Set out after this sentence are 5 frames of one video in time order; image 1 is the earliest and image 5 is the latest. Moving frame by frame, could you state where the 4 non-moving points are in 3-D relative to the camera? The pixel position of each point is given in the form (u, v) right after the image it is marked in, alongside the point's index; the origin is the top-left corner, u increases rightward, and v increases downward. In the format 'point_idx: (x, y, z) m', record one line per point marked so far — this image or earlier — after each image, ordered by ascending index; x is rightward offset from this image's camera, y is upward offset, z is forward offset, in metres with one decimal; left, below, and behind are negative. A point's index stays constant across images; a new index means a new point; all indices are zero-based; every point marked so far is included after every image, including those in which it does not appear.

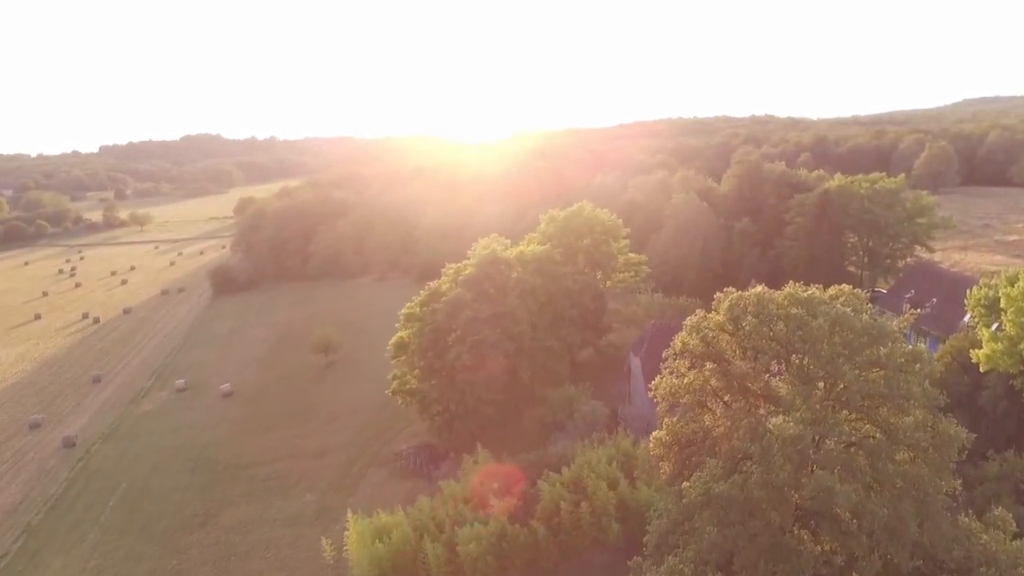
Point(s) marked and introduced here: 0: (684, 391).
0: (+4.7, -3.0, +18.4) m
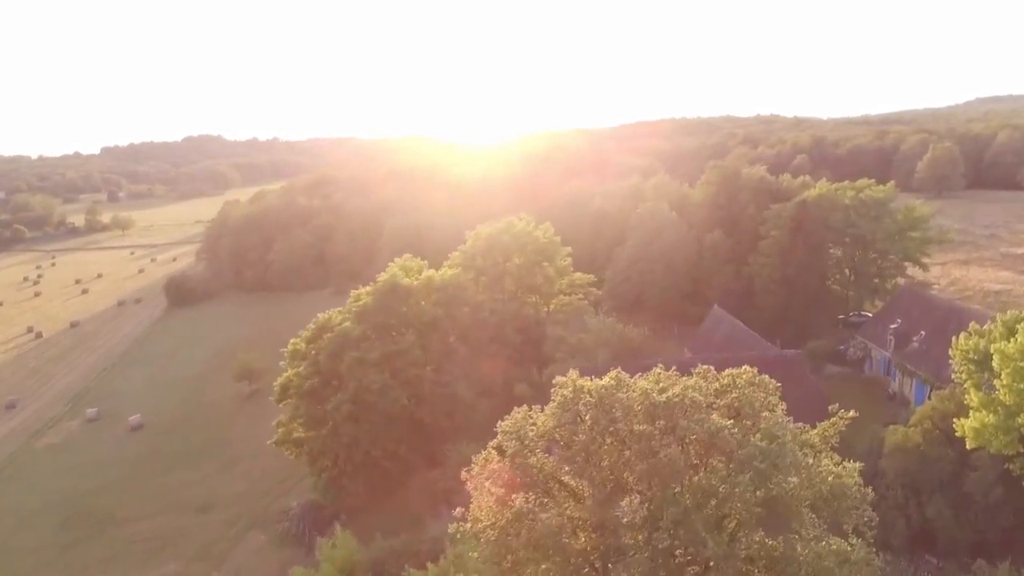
0: (-0.4, -4.5, +12.2) m
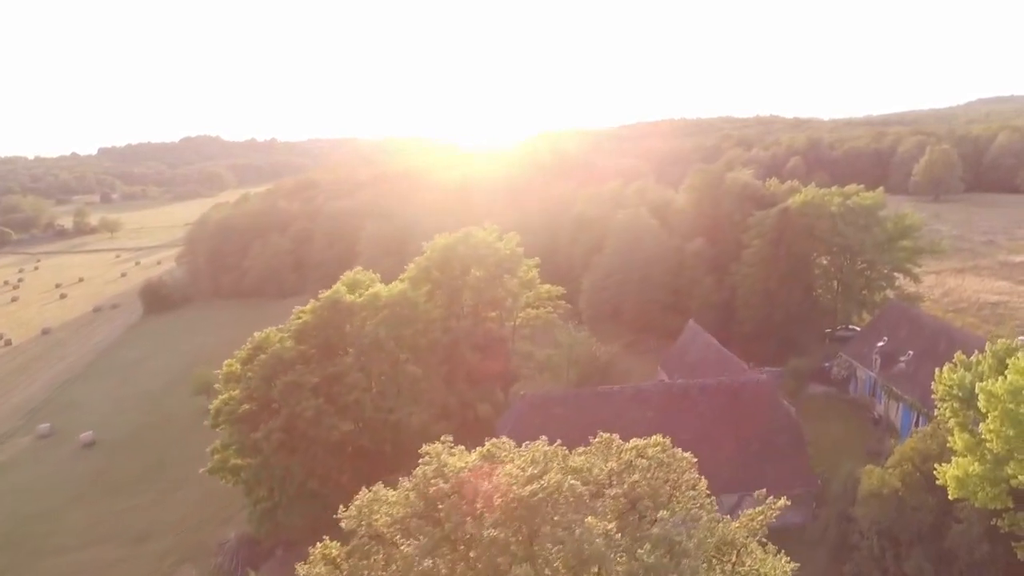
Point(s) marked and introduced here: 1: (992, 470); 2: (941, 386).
0: (-2.7, -5.3, +9.6) m
1: (+12.5, -4.7, +17.3) m
2: (+13.0, -2.9, +20.0) m
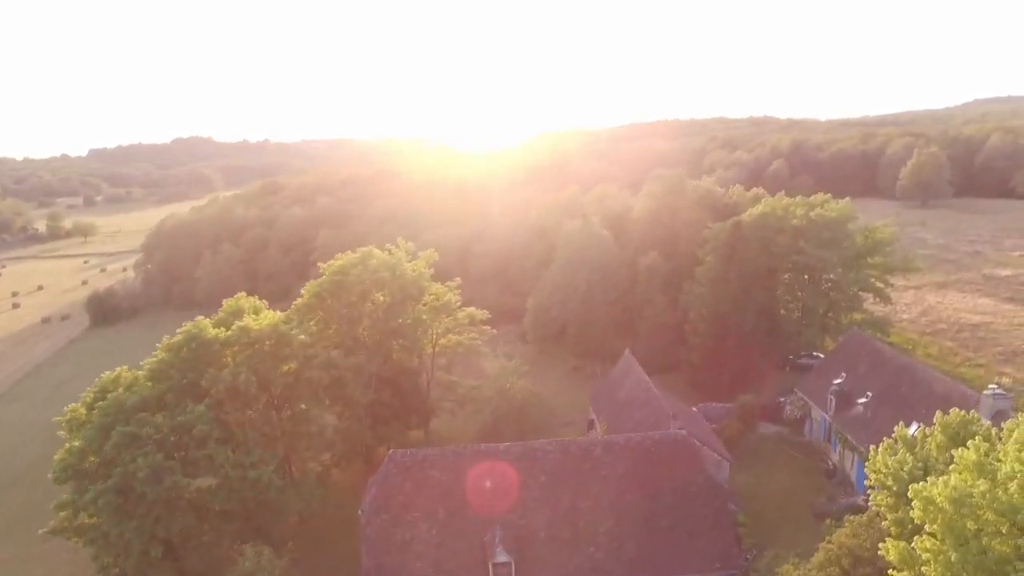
0: (-7.2, -6.6, +5.1) m
1: (+8.1, -6.0, +12.8) m
2: (+8.5, -4.2, +15.5) m
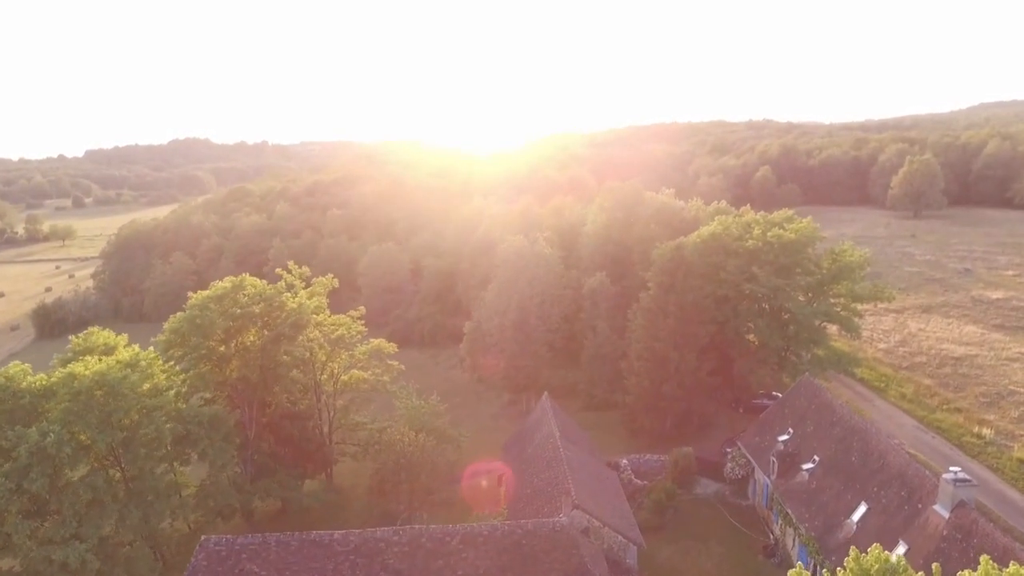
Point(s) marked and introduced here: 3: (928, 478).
0: (-11.6, -7.9, +0.6) m
1: (+3.7, -7.4, +8.3) m
2: (+4.1, -5.6, +11.0) m
3: (+11.8, -5.3, +18.8) m
